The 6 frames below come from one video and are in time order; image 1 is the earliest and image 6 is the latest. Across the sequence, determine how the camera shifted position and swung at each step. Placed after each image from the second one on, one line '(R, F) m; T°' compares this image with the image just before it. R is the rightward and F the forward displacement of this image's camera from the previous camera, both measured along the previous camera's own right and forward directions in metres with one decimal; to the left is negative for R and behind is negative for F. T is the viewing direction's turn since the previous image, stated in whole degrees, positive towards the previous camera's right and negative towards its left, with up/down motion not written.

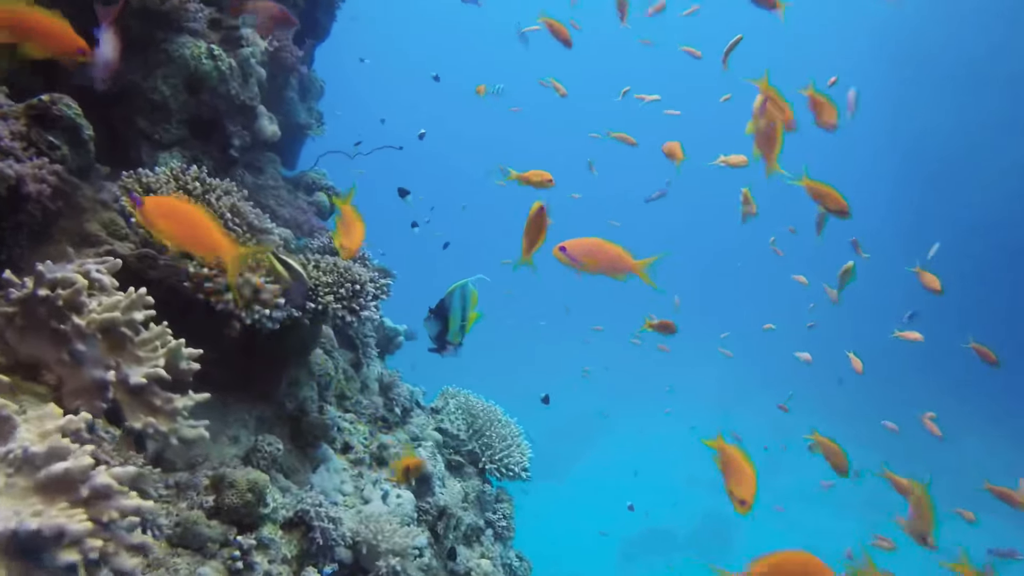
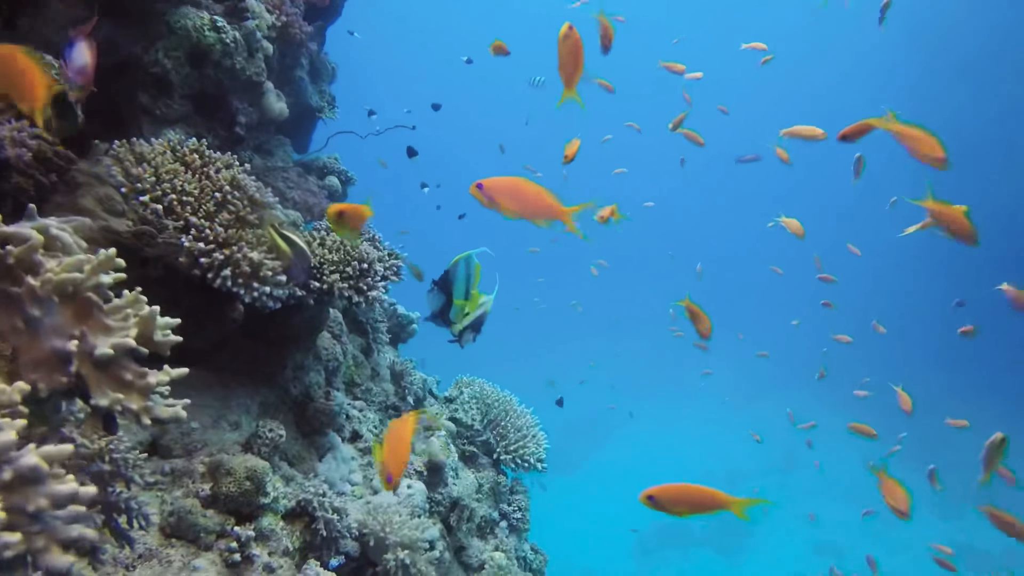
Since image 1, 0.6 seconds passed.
(0.0, +0.2) m; -2°
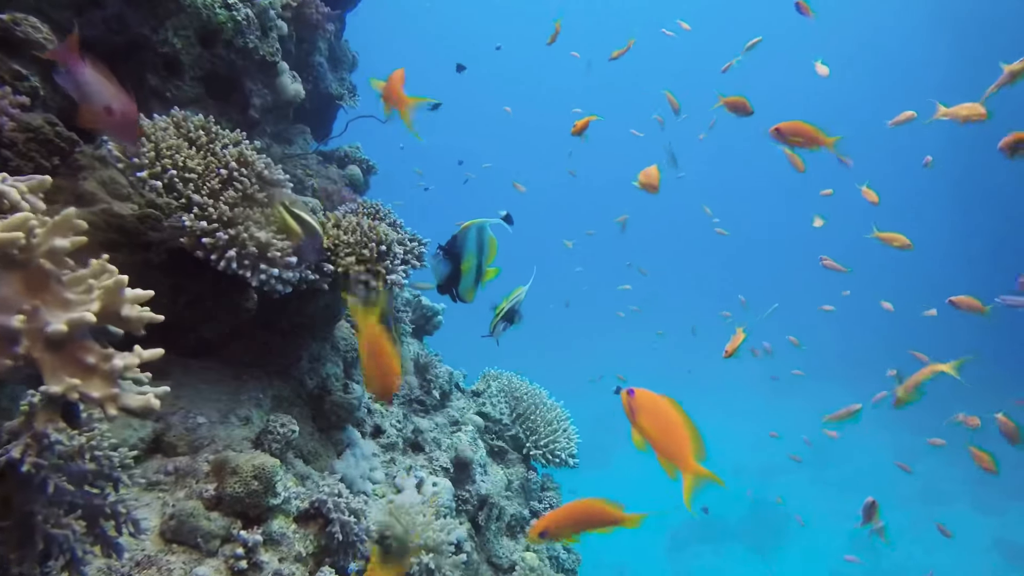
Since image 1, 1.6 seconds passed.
(0.0, +0.3) m; -3°
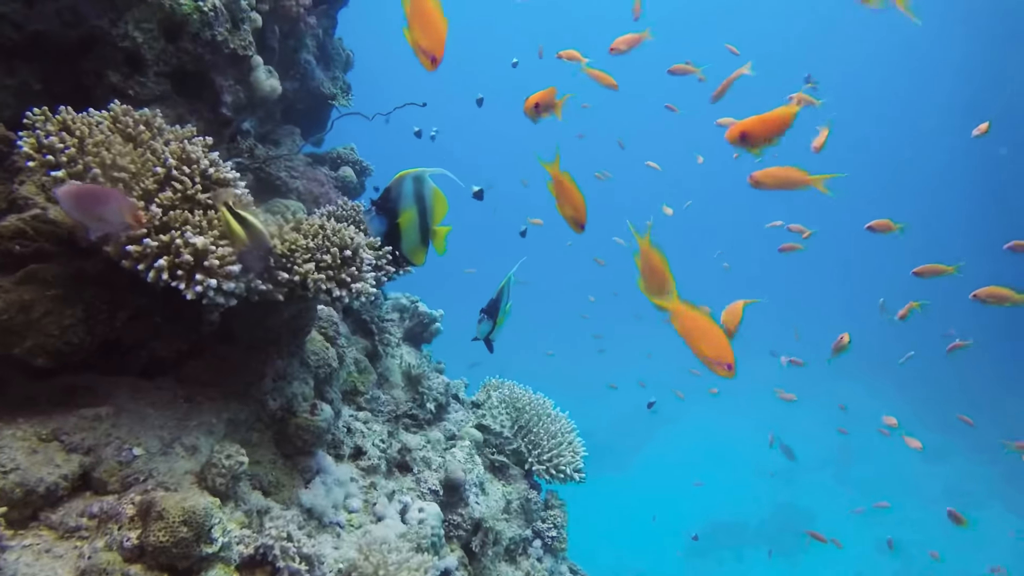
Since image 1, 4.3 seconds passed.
(+0.2, +0.4) m; -2°
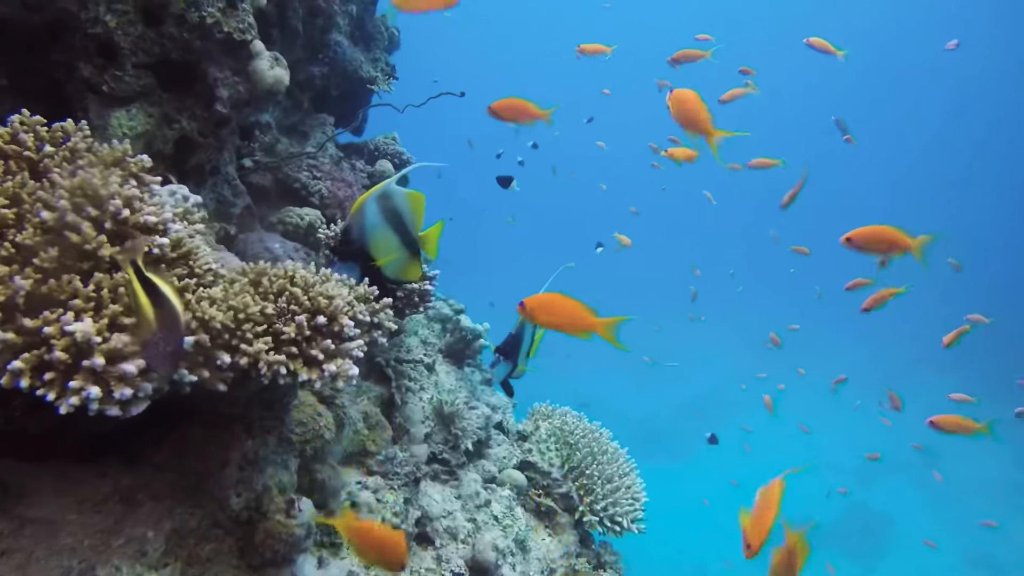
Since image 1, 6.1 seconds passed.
(+0.1, +0.9) m; -7°
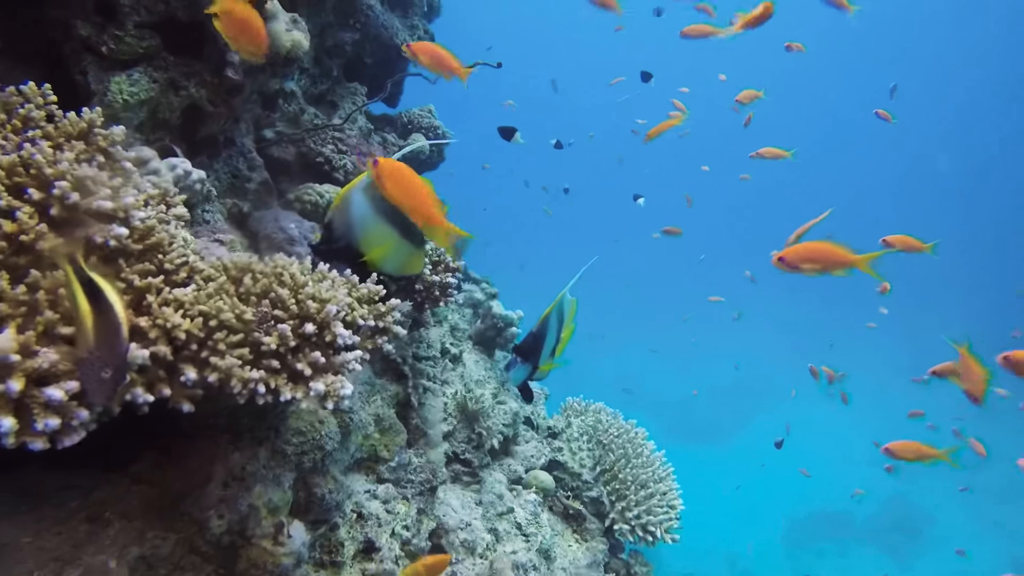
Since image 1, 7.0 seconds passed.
(0.0, +0.4) m; -4°
